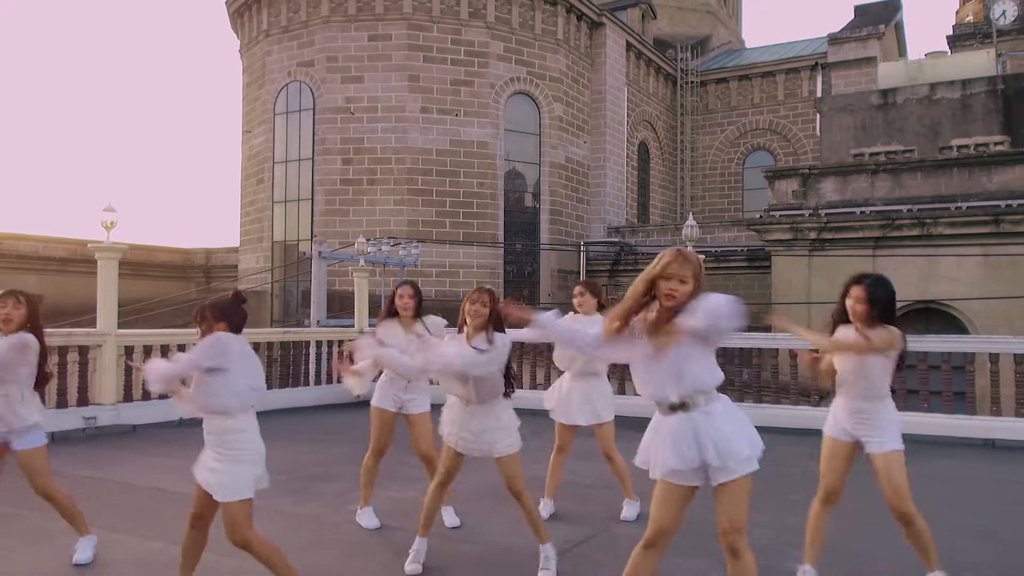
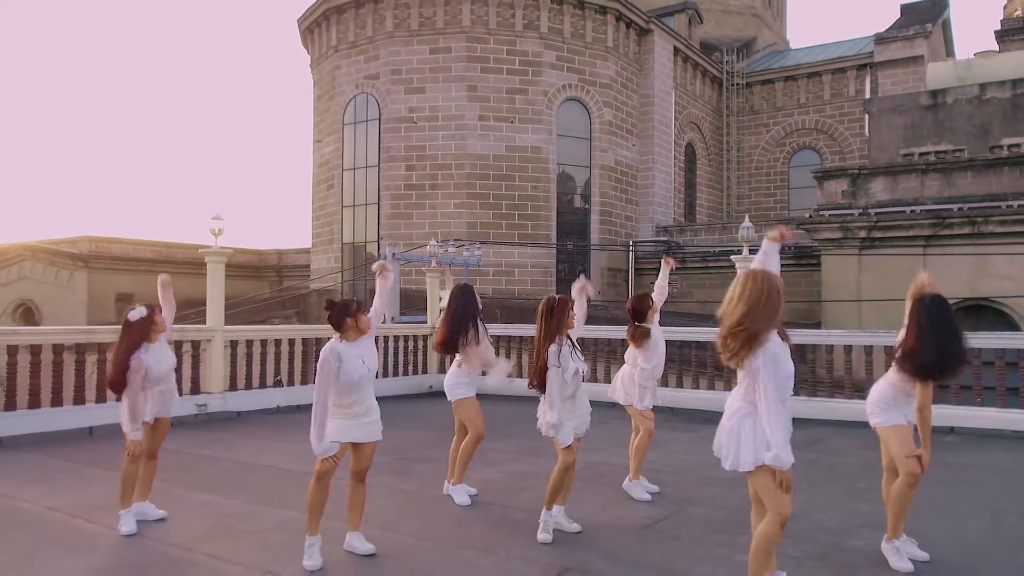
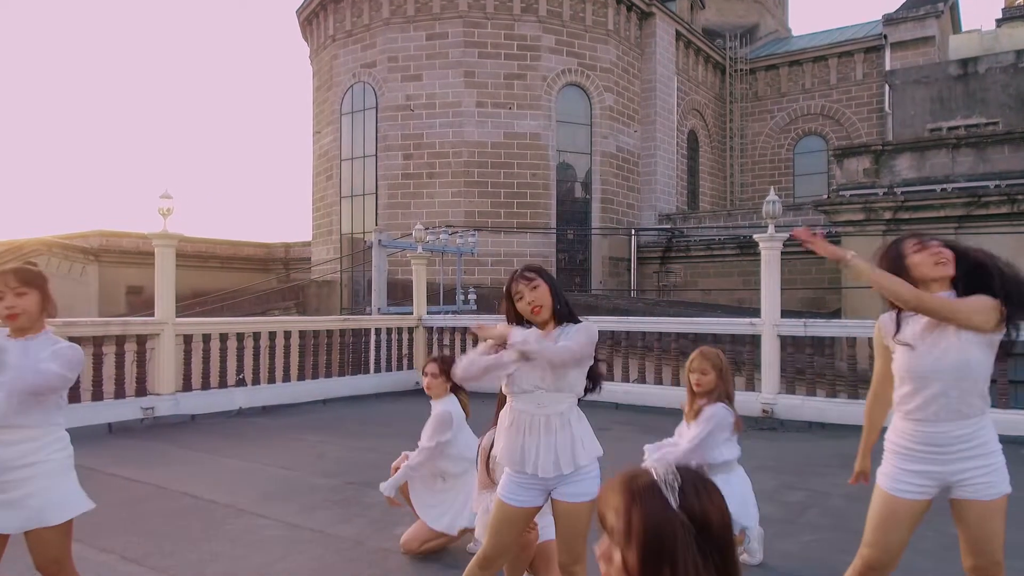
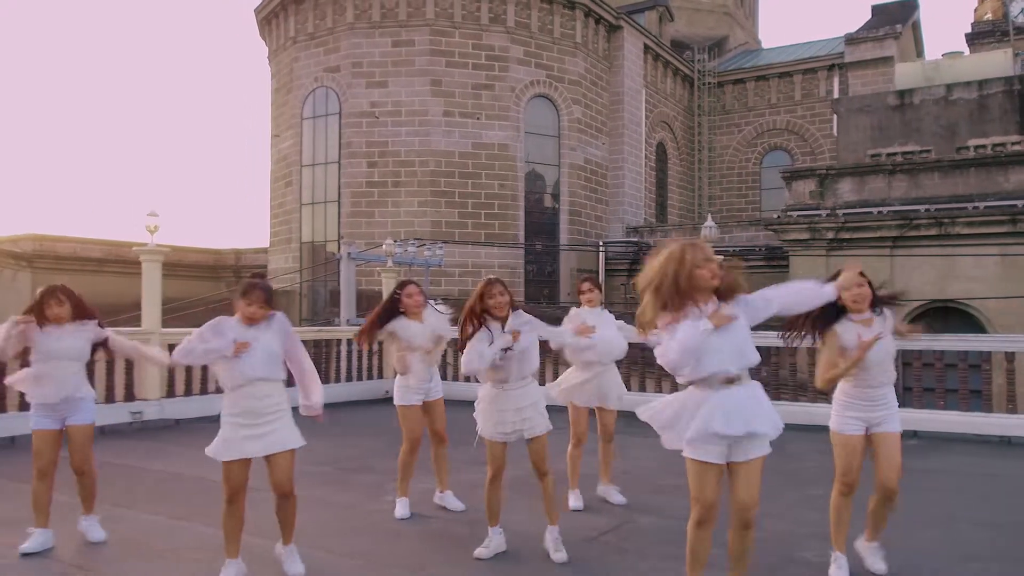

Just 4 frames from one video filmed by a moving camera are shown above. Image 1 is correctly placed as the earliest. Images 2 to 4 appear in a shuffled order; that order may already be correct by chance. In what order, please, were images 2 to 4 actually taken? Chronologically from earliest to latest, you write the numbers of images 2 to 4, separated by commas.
4, 2, 3
